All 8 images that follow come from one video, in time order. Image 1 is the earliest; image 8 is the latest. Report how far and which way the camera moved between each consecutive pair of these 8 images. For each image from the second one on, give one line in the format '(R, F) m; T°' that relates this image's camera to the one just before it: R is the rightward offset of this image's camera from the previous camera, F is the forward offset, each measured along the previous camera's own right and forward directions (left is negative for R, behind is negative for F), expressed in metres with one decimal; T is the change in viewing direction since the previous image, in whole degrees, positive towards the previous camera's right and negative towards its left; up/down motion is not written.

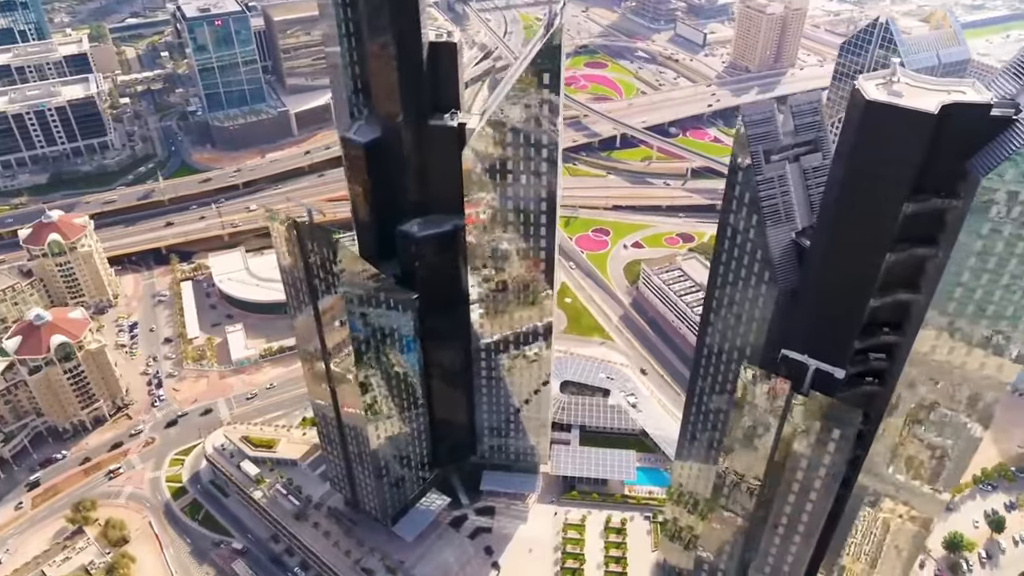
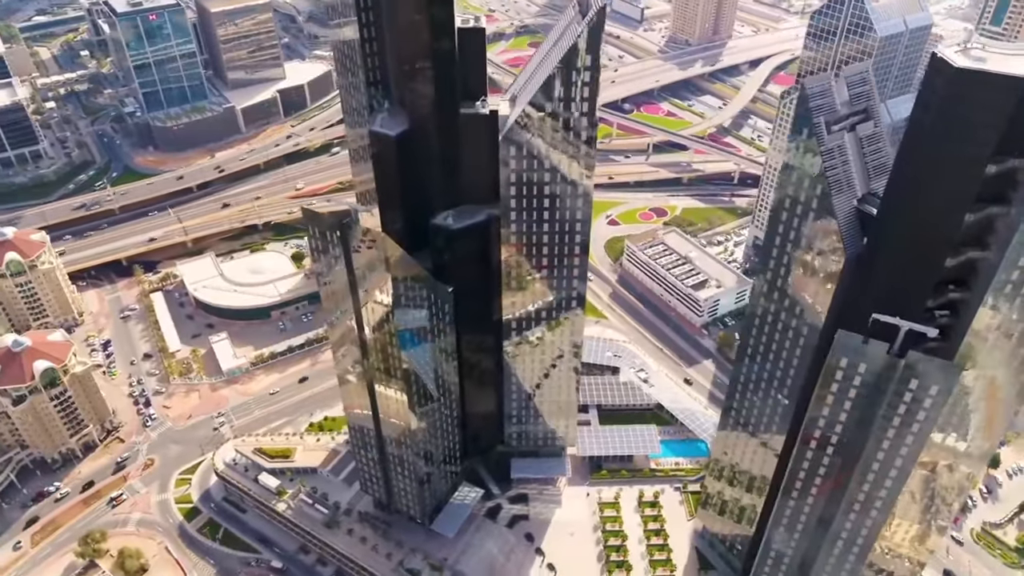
(-24.4, +2.6) m; +6°
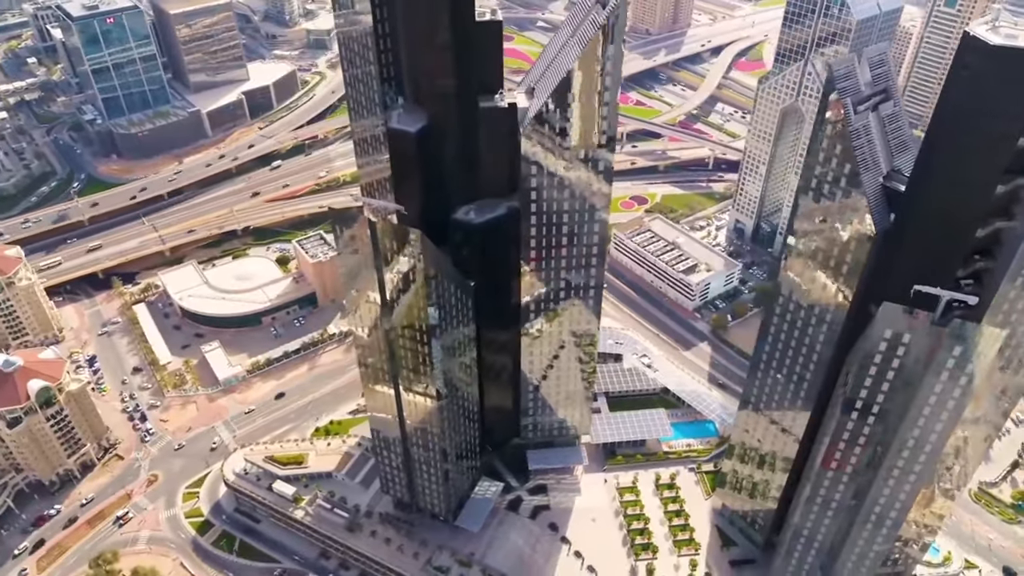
(-15.2, 0.0) m; +4°
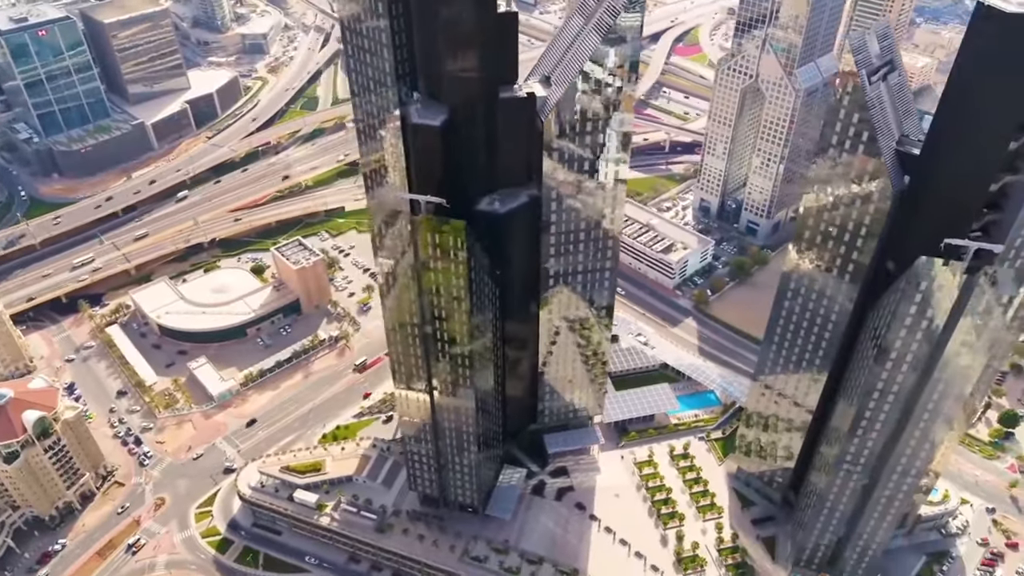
(-21.7, -1.6) m; +6°
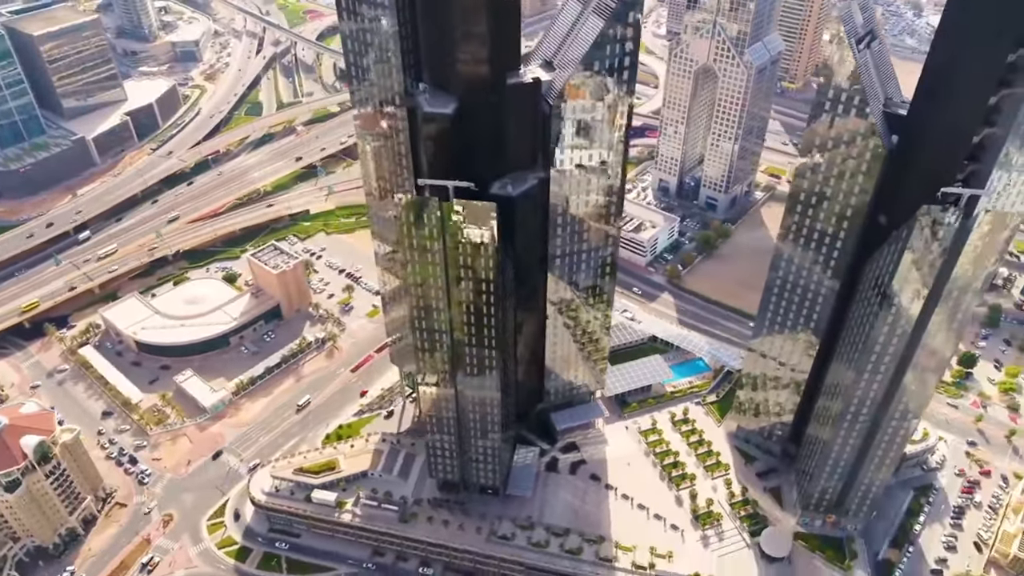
(-20.0, -3.5) m; +6°
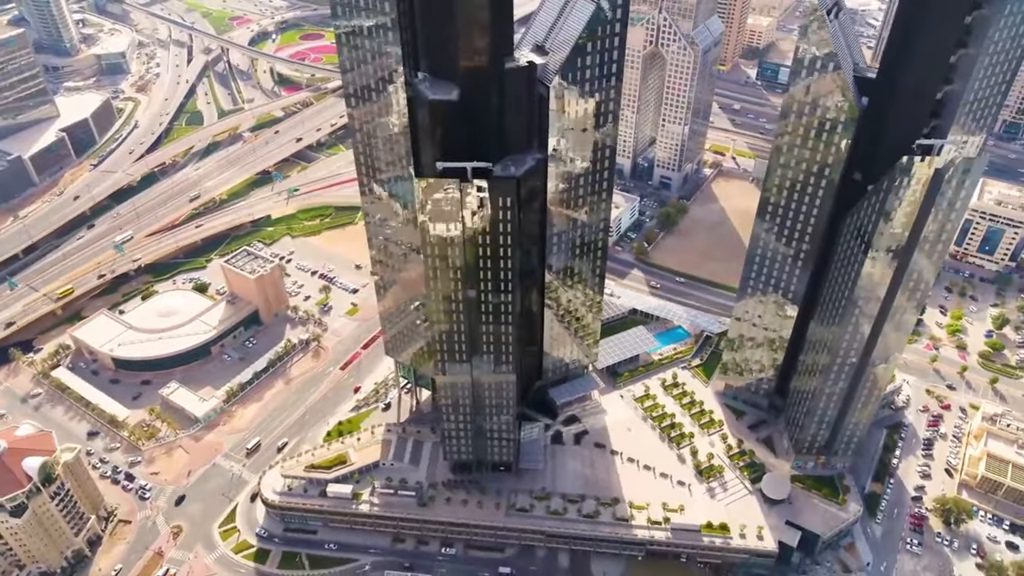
(-19.5, -5.2) m; +6°
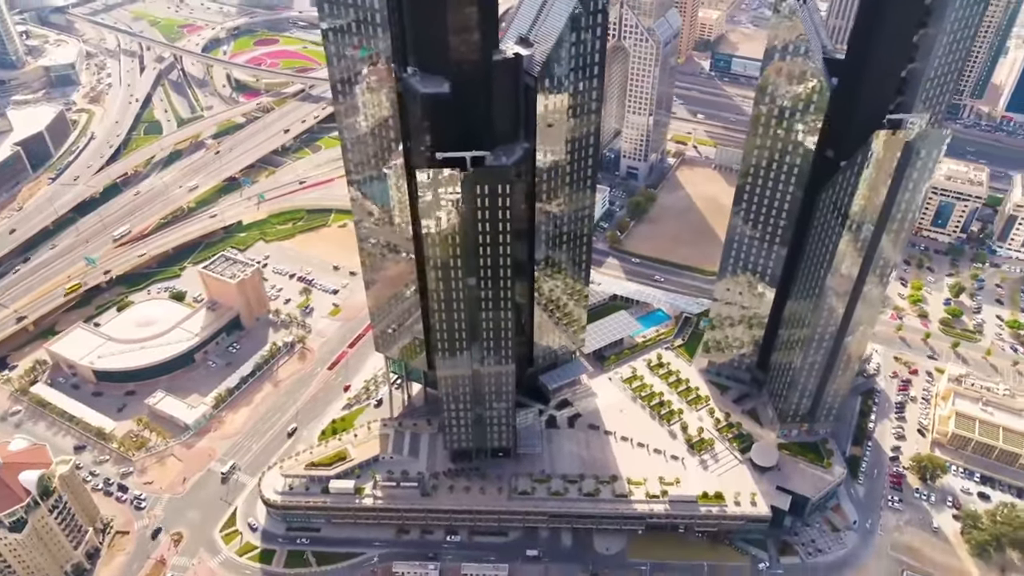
(-10.2, -3.9) m; +4°
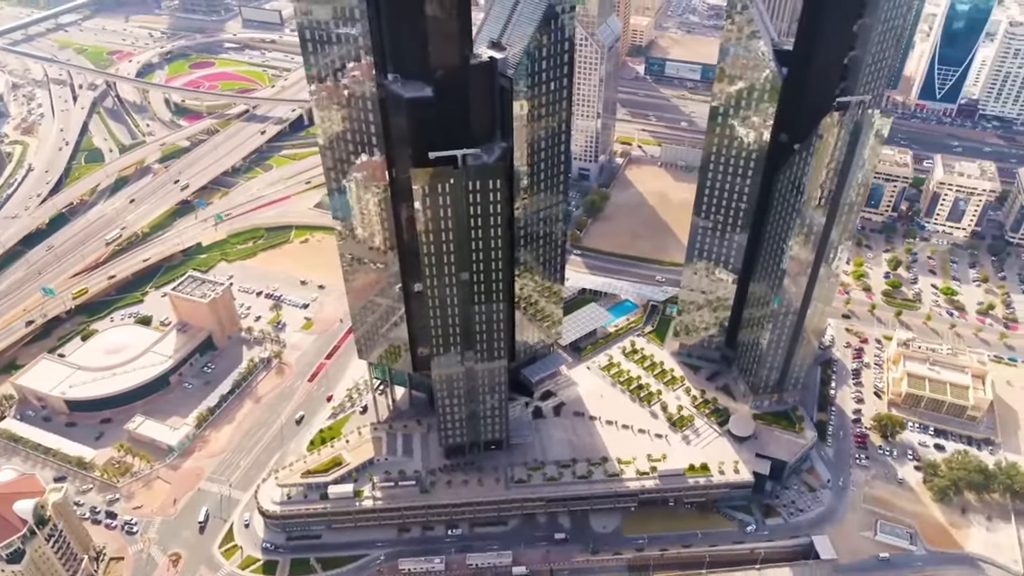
(-13.4, -6.4) m; +5°
